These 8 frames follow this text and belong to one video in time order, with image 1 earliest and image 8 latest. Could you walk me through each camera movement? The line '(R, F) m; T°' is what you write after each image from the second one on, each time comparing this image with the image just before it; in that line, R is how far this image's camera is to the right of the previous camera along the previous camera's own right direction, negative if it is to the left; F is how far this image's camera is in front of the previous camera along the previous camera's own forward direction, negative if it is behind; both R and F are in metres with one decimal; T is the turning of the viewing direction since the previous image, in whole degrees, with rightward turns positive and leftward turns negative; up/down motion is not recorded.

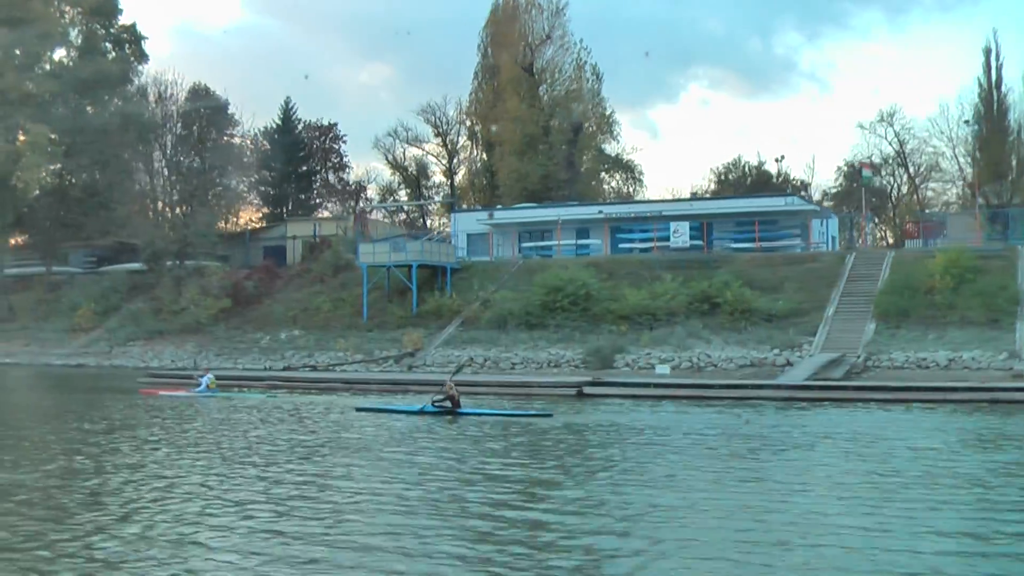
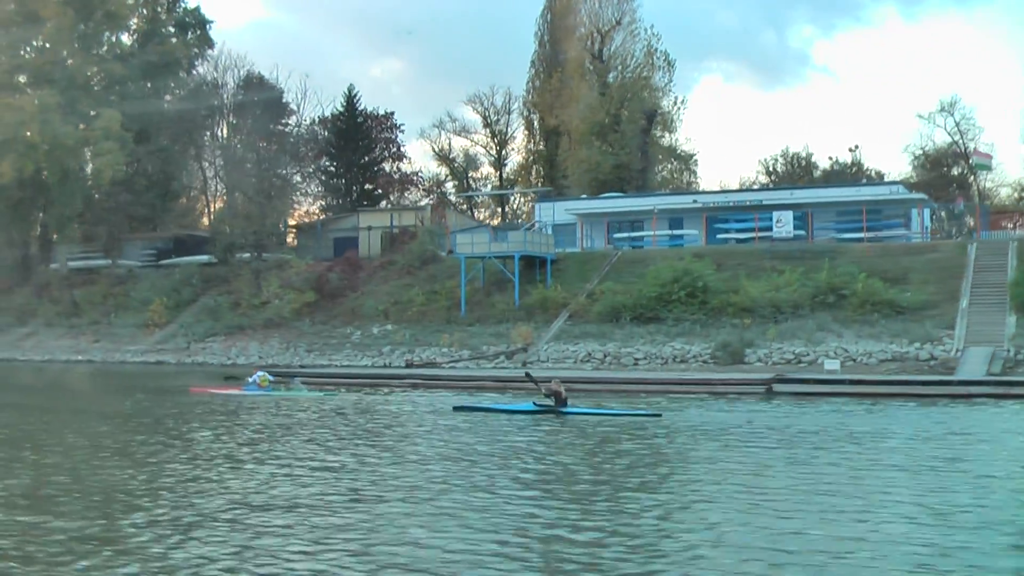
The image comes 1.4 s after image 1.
(-4.4, +2.1) m; +1°
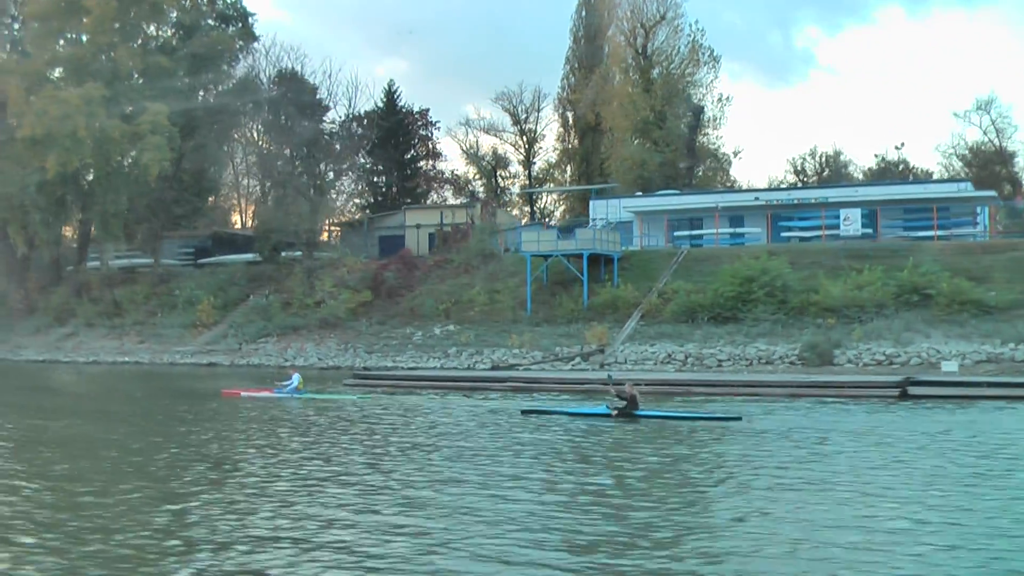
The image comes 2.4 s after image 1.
(-2.9, +1.3) m; +1°
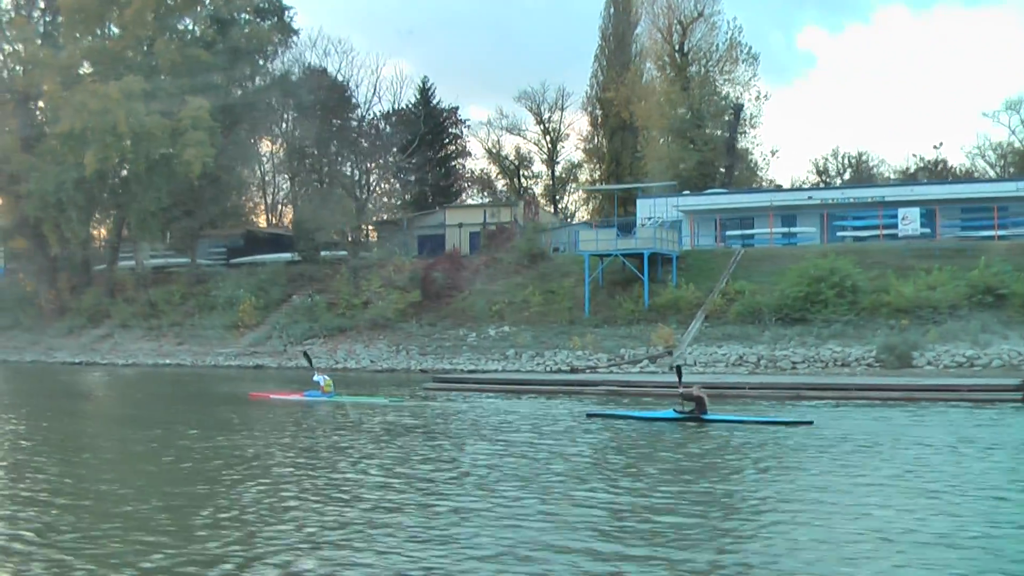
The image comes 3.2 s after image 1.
(-2.5, +1.1) m; +1°
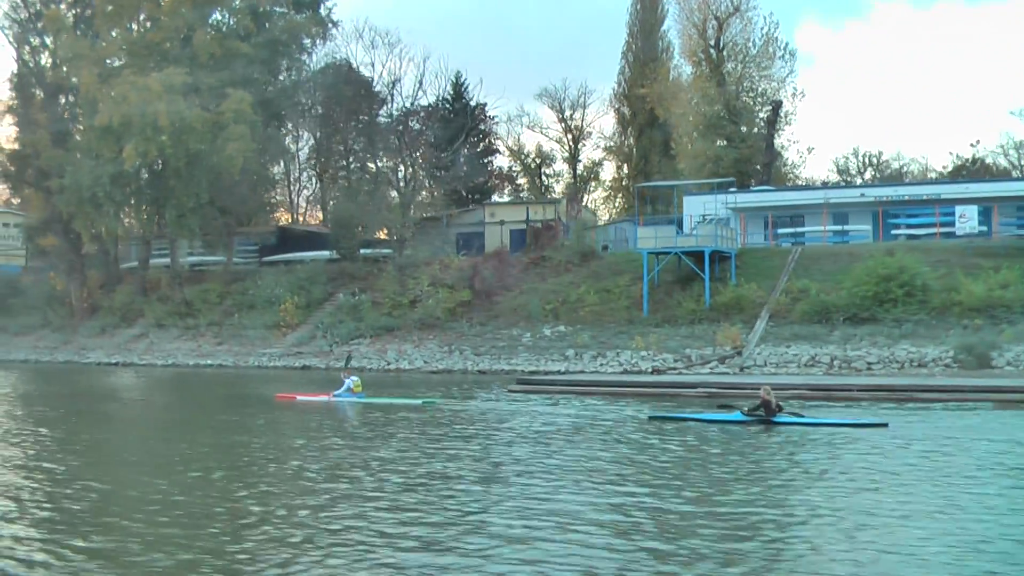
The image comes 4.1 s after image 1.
(-2.4, +1.1) m; +1°
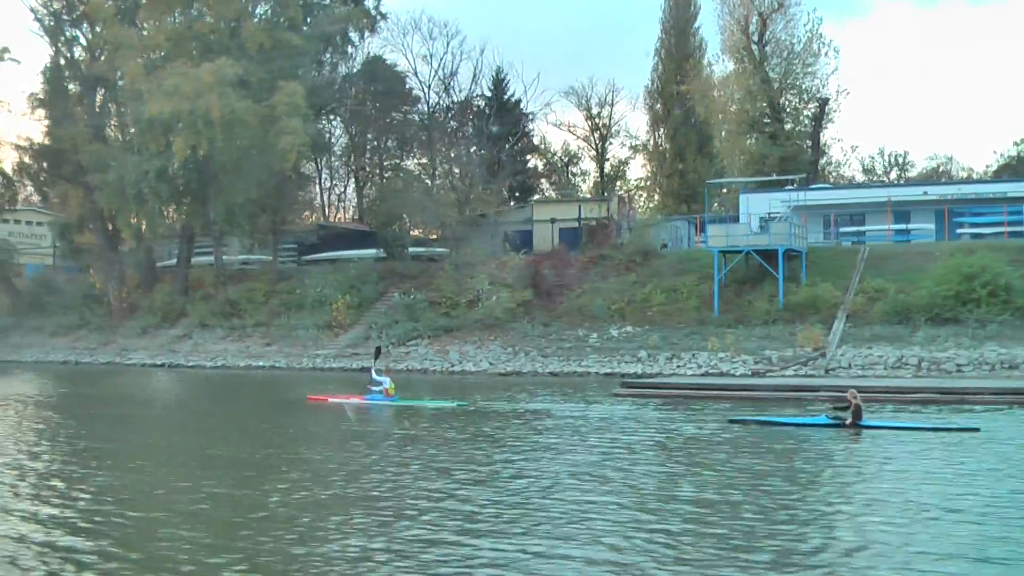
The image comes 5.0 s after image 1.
(-2.7, +1.2) m; +1°
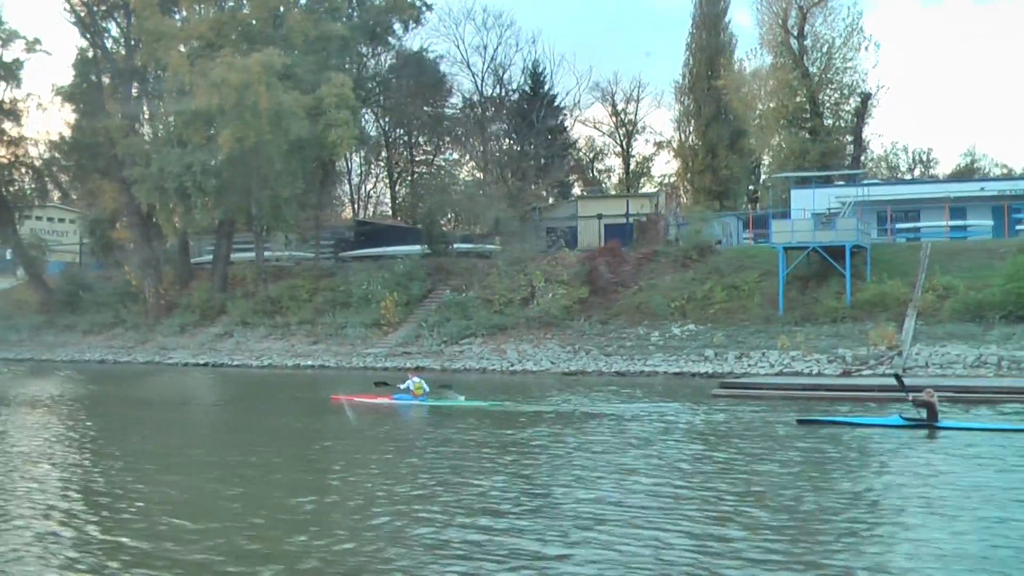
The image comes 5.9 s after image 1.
(-2.3, +1.0) m; +1°
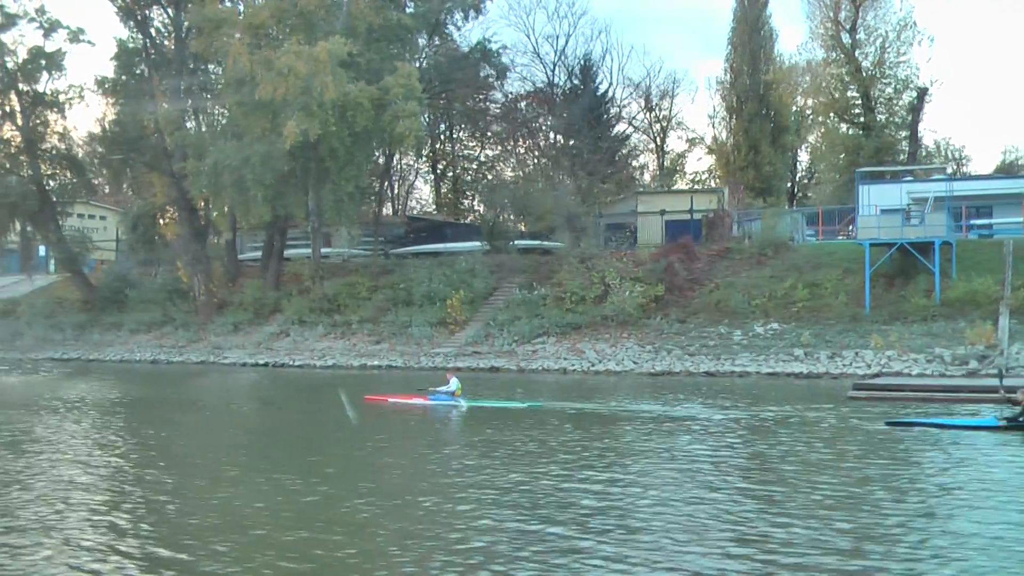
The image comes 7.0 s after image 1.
(-2.9, +1.2) m; +1°
